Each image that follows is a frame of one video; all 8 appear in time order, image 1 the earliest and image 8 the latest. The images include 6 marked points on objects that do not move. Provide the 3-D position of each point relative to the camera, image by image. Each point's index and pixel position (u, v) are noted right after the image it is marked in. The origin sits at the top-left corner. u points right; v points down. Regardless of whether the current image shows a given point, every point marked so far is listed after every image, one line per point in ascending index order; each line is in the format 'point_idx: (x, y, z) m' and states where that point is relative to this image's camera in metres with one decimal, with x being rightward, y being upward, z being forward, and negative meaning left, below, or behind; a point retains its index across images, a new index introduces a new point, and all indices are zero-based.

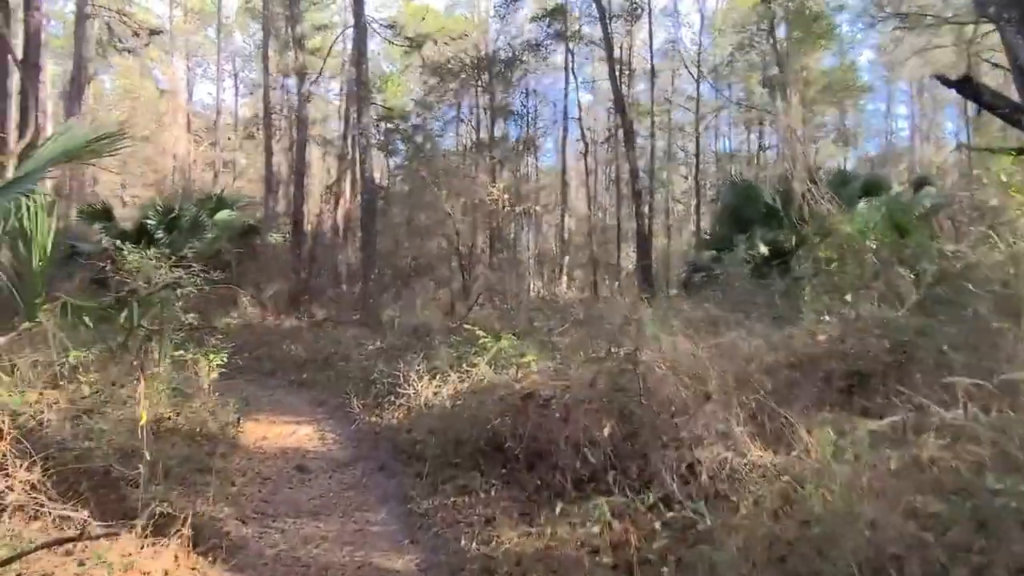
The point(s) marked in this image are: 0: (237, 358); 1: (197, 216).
0: (-3.2, -0.9, +8.4) m
1: (-5.5, +1.2, +12.9) m
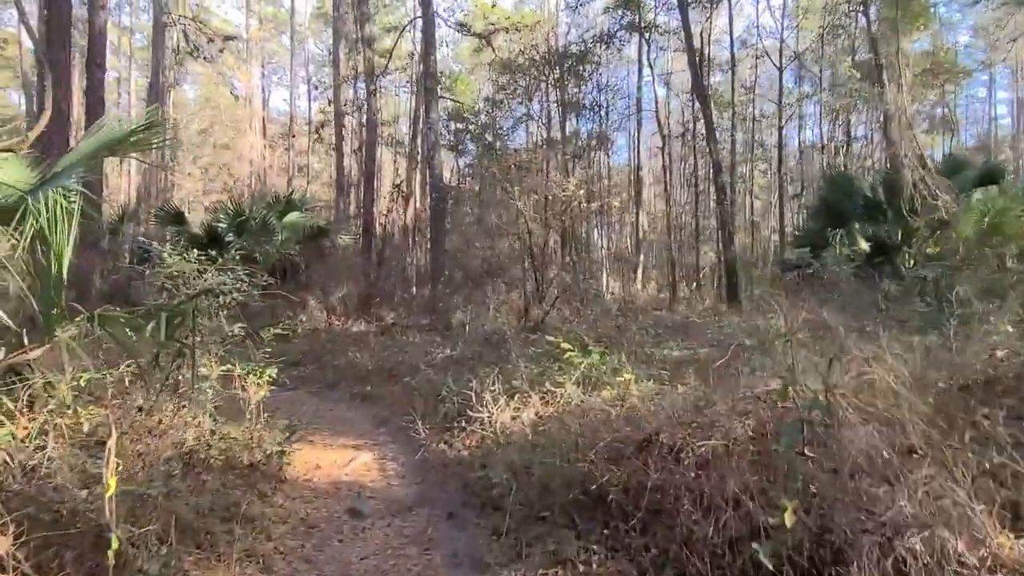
0: (-2.3, -0.9, +7.9) m
1: (-4.2, +1.2, +12.7) m
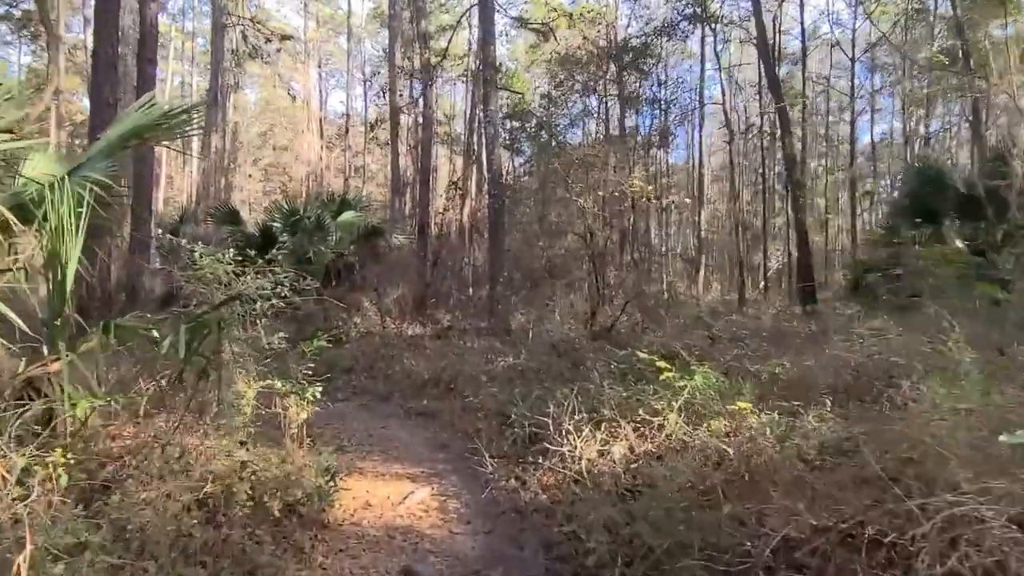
0: (-1.7, -0.9, +7.4) m
1: (-3.2, +1.2, +12.3) m
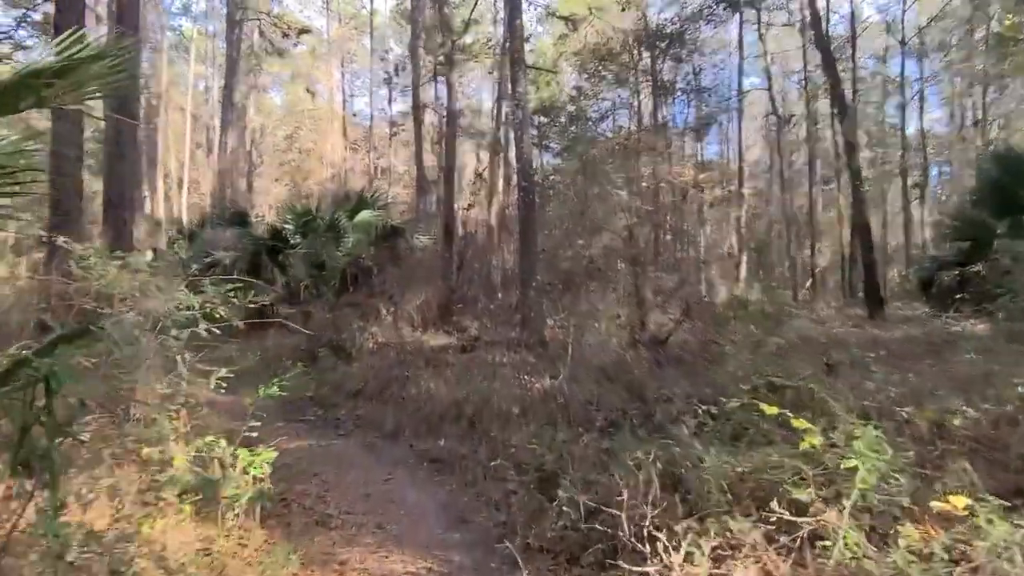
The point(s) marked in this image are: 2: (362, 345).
0: (-1.4, -1.0, +6.2) m
1: (-2.7, +1.1, +11.2) m
2: (-2.0, -0.7, +9.6) m
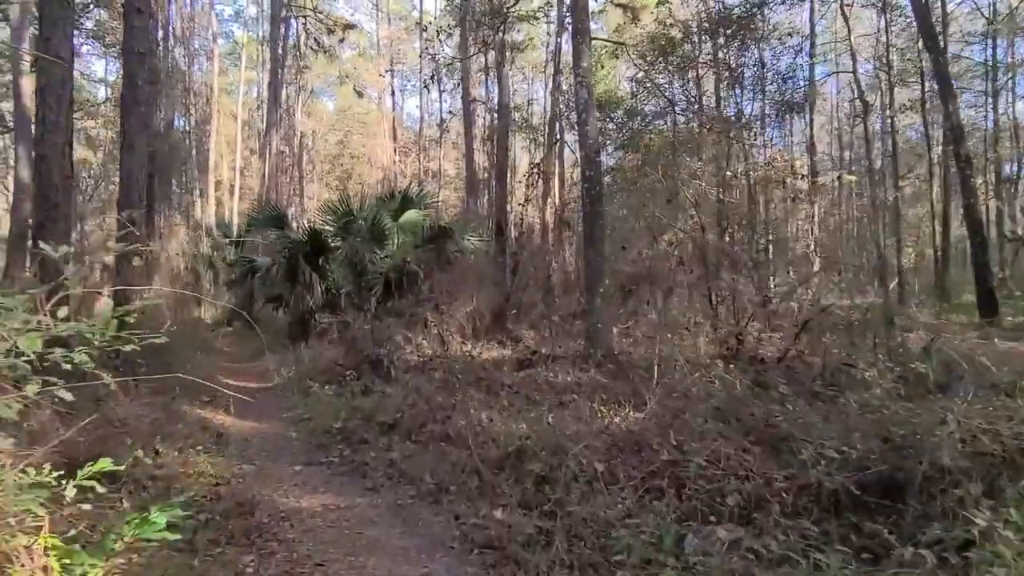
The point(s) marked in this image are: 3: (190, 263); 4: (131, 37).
0: (-0.9, -1.1, +5.1) m
1: (-1.9, +1.0, +10.1) m
2: (-1.3, -0.8, +8.5) m
3: (-6.7, +0.5, +15.4) m
4: (-3.5, +2.3, +6.7) m
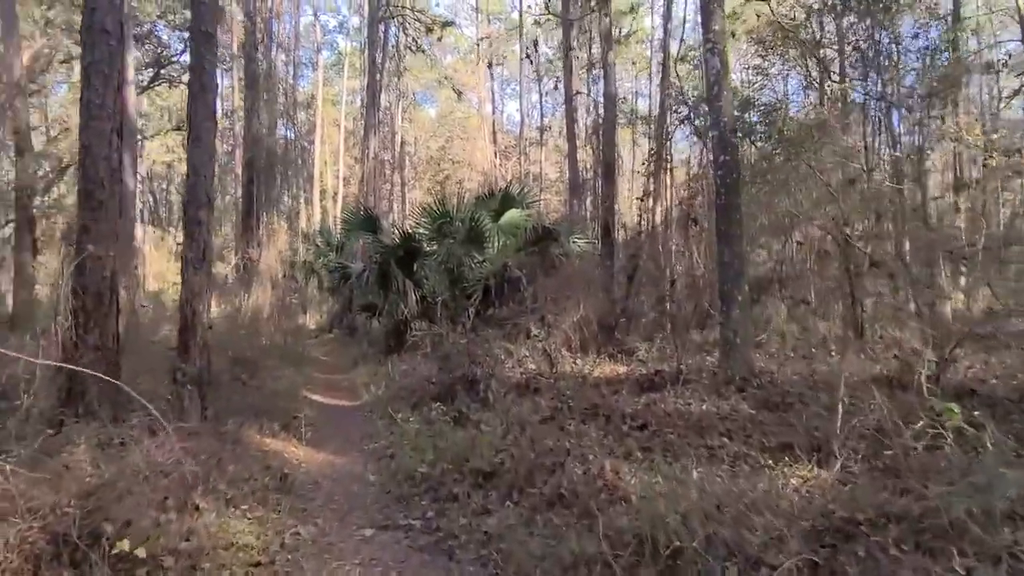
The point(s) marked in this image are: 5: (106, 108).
0: (-0.2, -1.1, +3.9) m
1: (-0.5, +0.9, +9.1) m
2: (-0.1, -0.9, +7.4) m
3: (-4.6, +0.4, +15.0) m
4: (-2.5, +2.2, +6.0) m
5: (-2.6, +1.1, +4.7) m
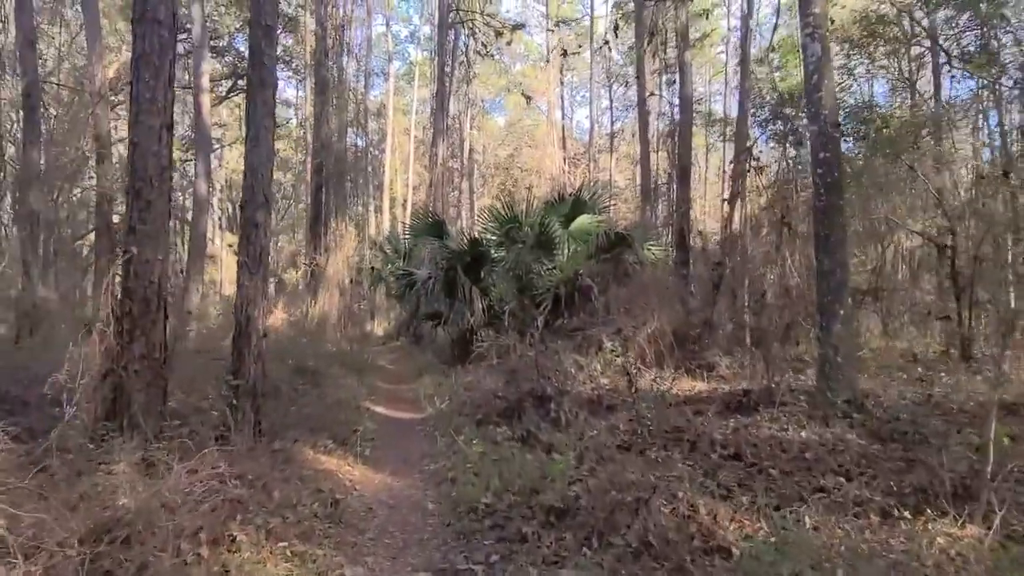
0: (+0.2, -1.2, +3.4) m
1: (+0.4, +0.8, +8.6) m
2: (+0.6, -1.0, +6.9) m
3: (-3.2, +0.2, +14.9) m
4: (-2.0, +2.1, +5.7) m
5: (-2.1, +1.1, +4.4) m
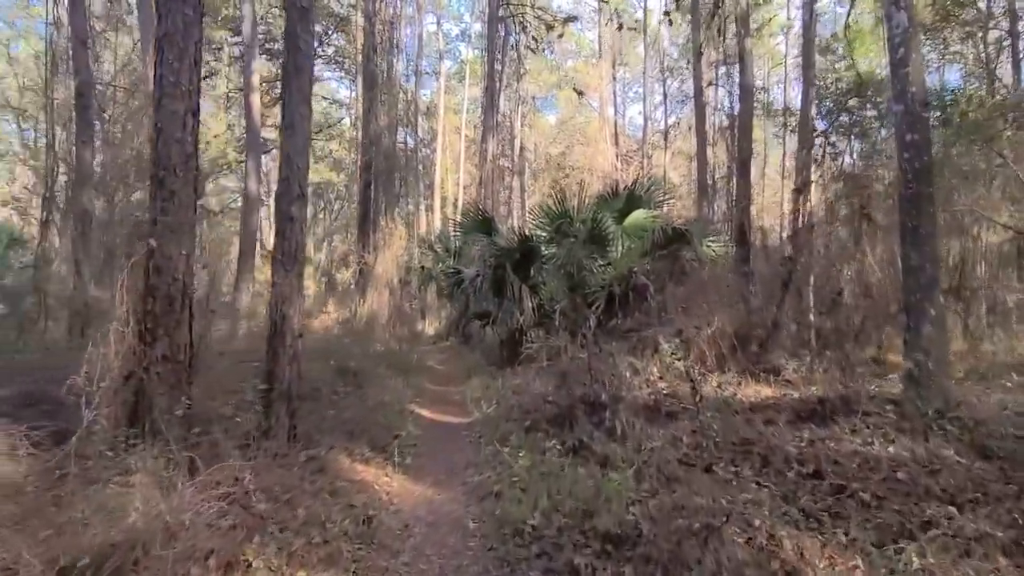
0: (+0.4, -1.1, +3.0) m
1: (+0.9, +0.8, +8.1) m
2: (+1.0, -1.0, +6.4) m
3: (-2.2, +0.2, +14.6) m
4: (-1.6, +2.2, +5.4) m
5: (-1.8, +1.1, +4.1) m
